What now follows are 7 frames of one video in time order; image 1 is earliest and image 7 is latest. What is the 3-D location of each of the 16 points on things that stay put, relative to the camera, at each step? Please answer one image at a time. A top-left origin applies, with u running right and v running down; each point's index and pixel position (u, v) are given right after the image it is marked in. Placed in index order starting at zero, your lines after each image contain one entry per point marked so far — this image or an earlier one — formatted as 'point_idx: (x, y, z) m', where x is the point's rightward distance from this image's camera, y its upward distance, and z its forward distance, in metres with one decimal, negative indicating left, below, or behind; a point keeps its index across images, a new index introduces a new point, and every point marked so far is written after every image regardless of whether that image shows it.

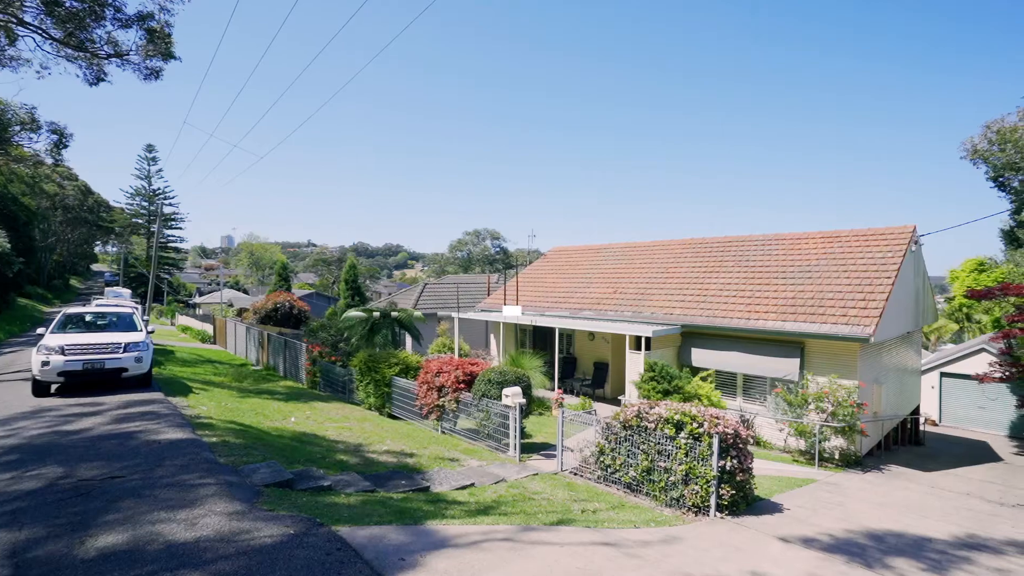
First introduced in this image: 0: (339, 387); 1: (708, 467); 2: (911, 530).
0: (-5.5, -3.1, +17.4) m
1: (+3.0, -2.7, +8.4) m
2: (+6.8, -4.1, +9.4) m
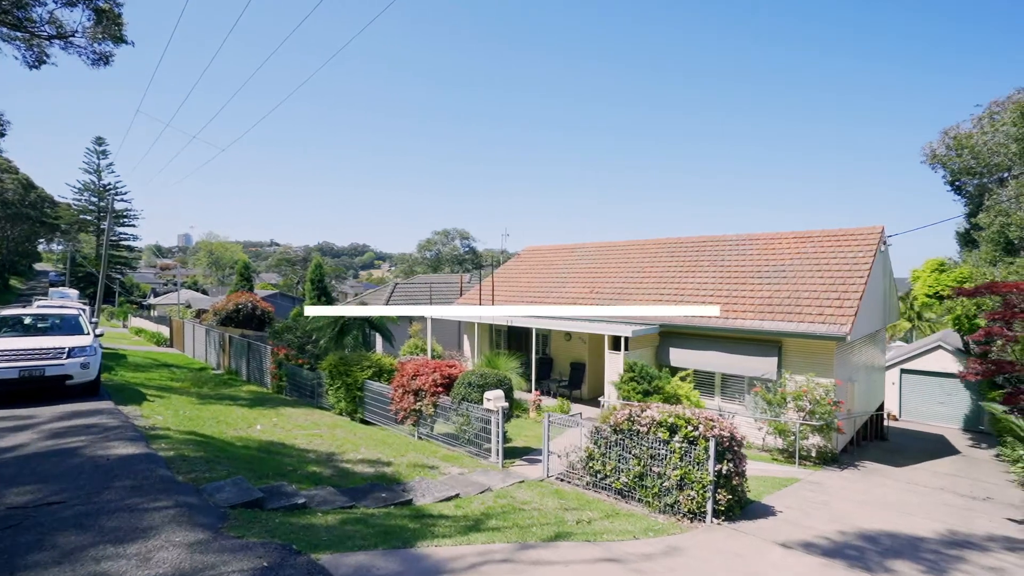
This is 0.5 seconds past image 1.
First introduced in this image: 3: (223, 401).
0: (-6.2, -3.1, +16.5) m
1: (+2.8, -2.7, +8.0) m
2: (+6.6, -4.1, +9.3) m
3: (-7.7, -3.0, +14.7) m
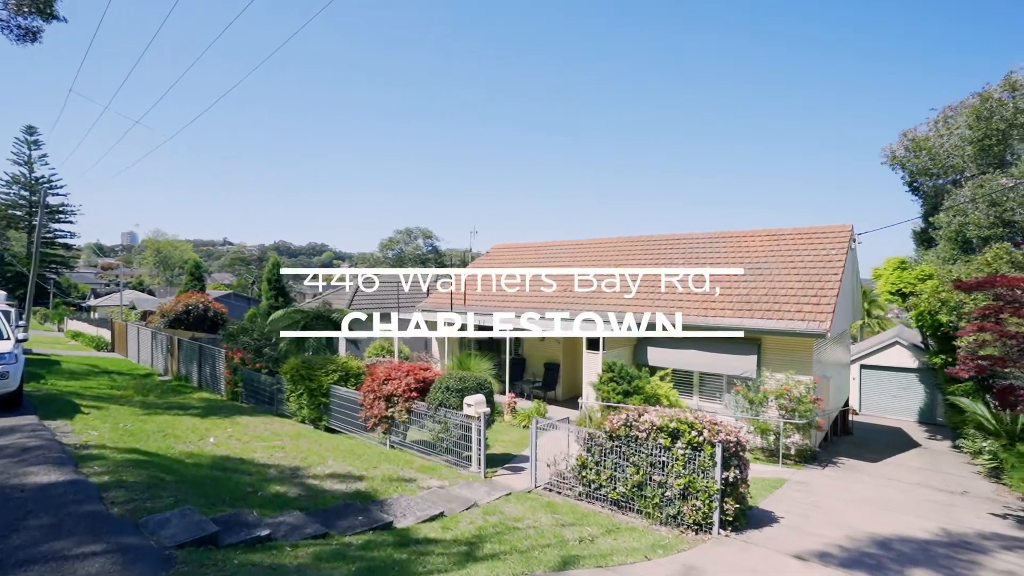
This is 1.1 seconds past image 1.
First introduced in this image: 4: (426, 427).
0: (-6.9, -3.1, +15.3) m
1: (+2.7, -2.6, +7.5) m
2: (+6.3, -4.0, +9.0) m
3: (-8.3, -3.0, +13.4) m
4: (-1.7, -2.7, +10.9) m
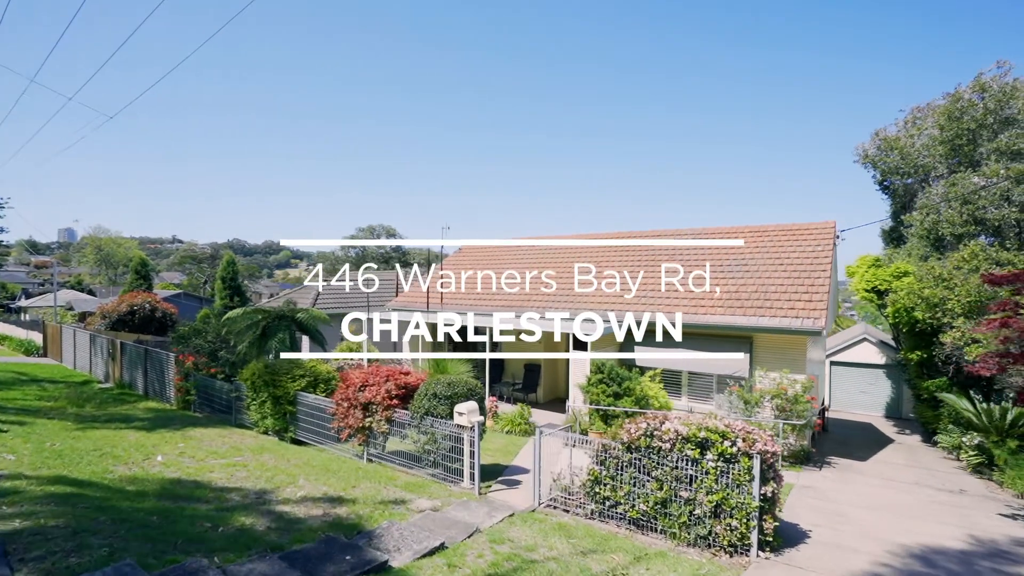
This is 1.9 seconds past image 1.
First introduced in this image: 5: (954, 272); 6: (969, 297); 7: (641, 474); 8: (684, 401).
0: (-7.2, -3.0, +13.7) m
1: (+2.8, -2.5, +6.6) m
2: (+6.4, -3.8, +8.4) m
3: (-8.5, -2.9, +11.7) m
4: (-1.8, -2.6, +9.7) m
5: (+14.7, +0.5, +18.4) m
6: (+14.4, -0.3, +17.3) m
7: (+1.7, -2.5, +7.3) m
8: (+5.1, -3.3, +16.3) m
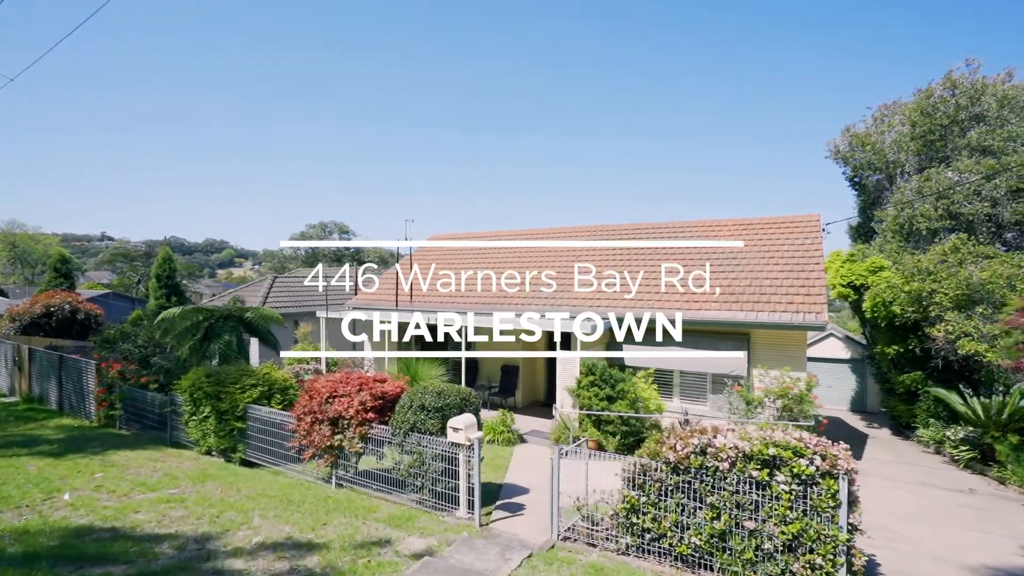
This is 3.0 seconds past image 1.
0: (-7.5, -2.9, +11.6) m
1: (+3.1, -2.3, +5.3) m
2: (+6.5, -3.6, +7.4) m
3: (-8.7, -2.8, +9.5) m
4: (-1.8, -2.5, +8.0) m
5: (+14.0, +0.7, +18.1) m
6: (+13.7, -0.1, +17.0) m
7: (+1.9, -2.3, +6.0) m
8: (+4.5, -3.2, +15.2) m
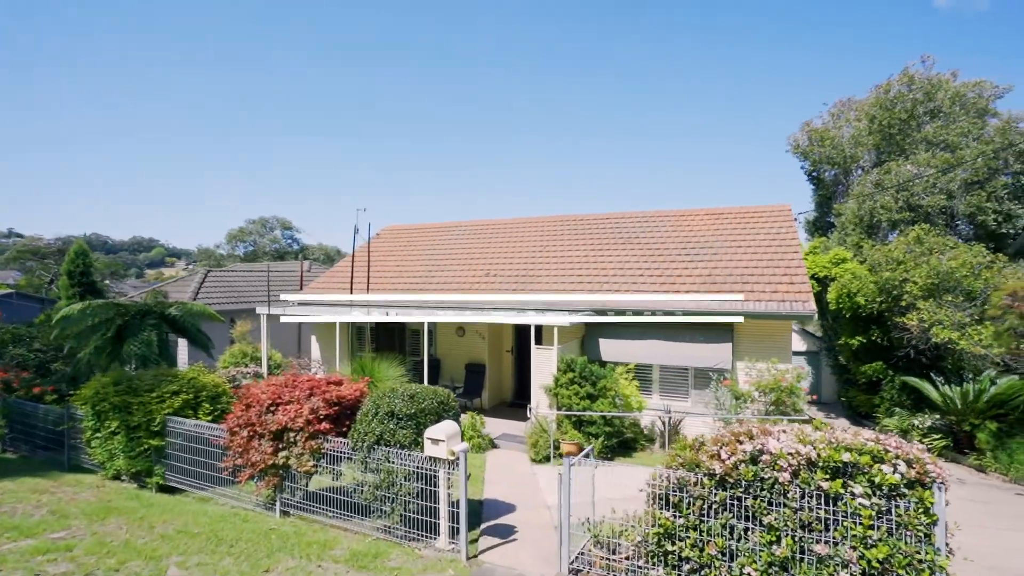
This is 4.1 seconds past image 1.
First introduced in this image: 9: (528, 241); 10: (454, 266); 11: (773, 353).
0: (-8.0, -2.7, +9.5) m
1: (+3.2, -2.0, +4.2) m
2: (+6.4, -3.3, +6.6) m
3: (-8.9, -2.6, +7.3) m
4: (-1.9, -2.2, +6.5) m
5: (+12.8, +1.1, +17.9) m
6: (+12.7, +0.3, +16.8) m
7: (+2.0, -2.0, +4.7) m
8: (+3.7, -2.9, +14.1) m
9: (+0.5, +1.7, +19.1) m
10: (-1.9, +0.7, +18.4) m
11: (+6.3, -1.6, +13.3) m
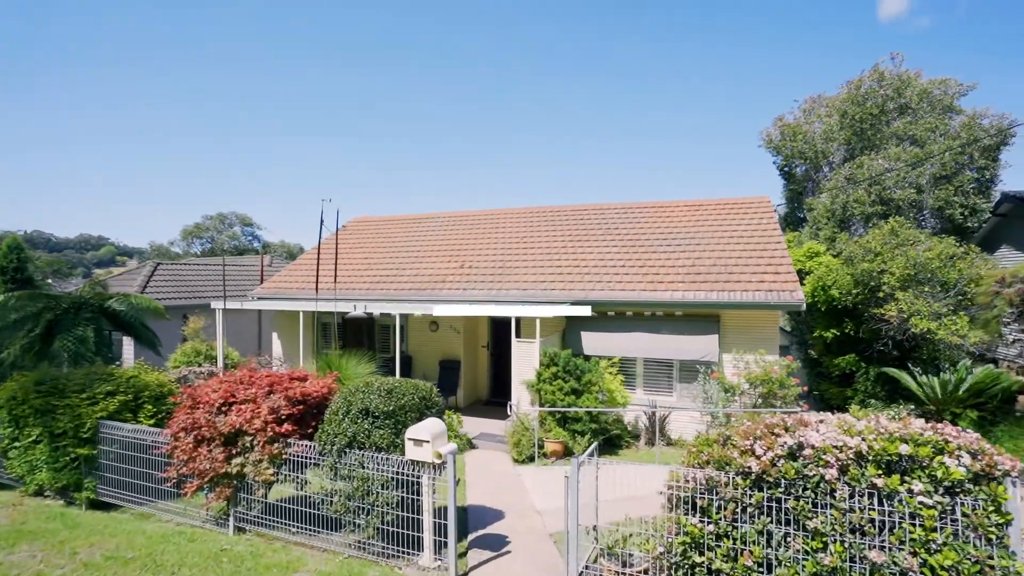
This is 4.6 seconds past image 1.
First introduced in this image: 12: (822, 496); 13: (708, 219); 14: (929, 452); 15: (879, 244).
0: (-8.2, -2.5, +8.2) m
1: (+3.3, -1.8, +3.6) m
2: (+6.3, -3.1, +6.2) m
3: (-9.0, -2.4, +5.9) m
4: (-1.9, -2.0, +5.6) m
5: (+12.0, +1.4, +17.9) m
6: (+12.0, +0.6, +16.8) m
7: (+2.0, -1.8, +4.1) m
8: (+3.2, -2.6, +13.6) m
9: (-0.3, +1.9, +18.3) m
10: (-2.7, +0.9, +17.5) m
11: (+5.8, -1.3, +12.9) m
12: (+2.3, -1.5, +4.0) m
13: (+5.9, +2.2, +16.4) m
14: (+2.9, -1.1, +3.9) m
15: (+11.9, +1.4, +17.9) m
